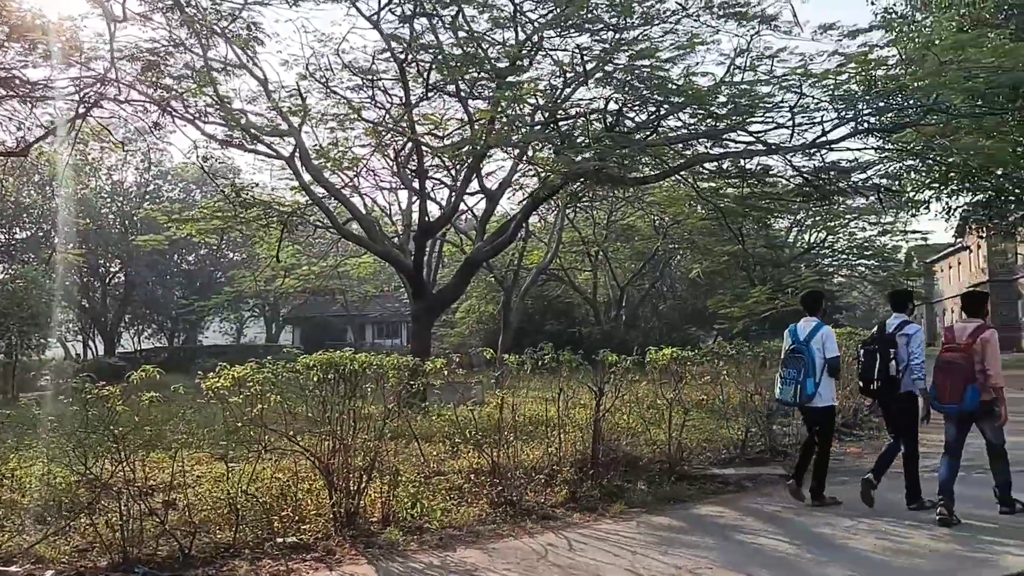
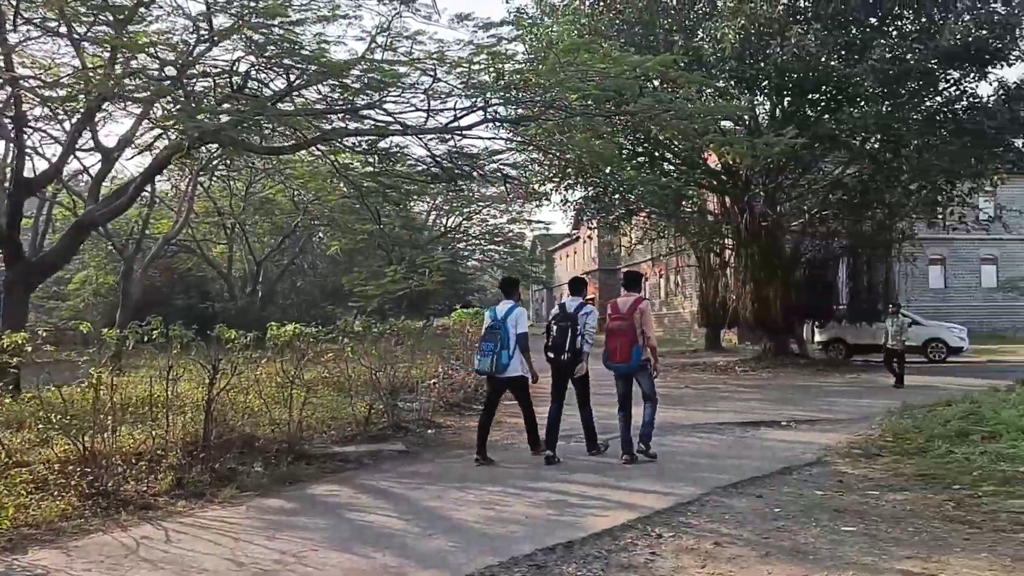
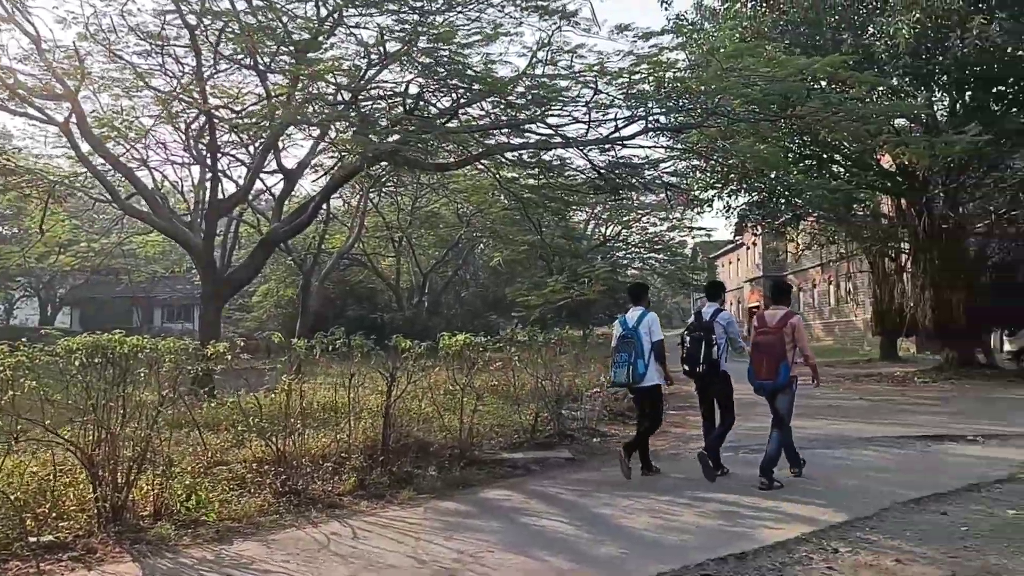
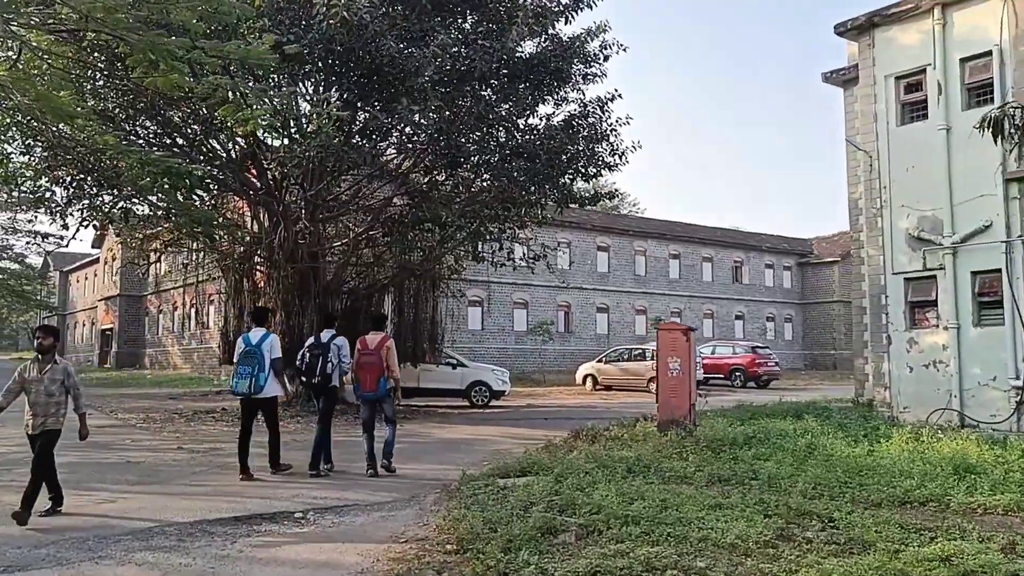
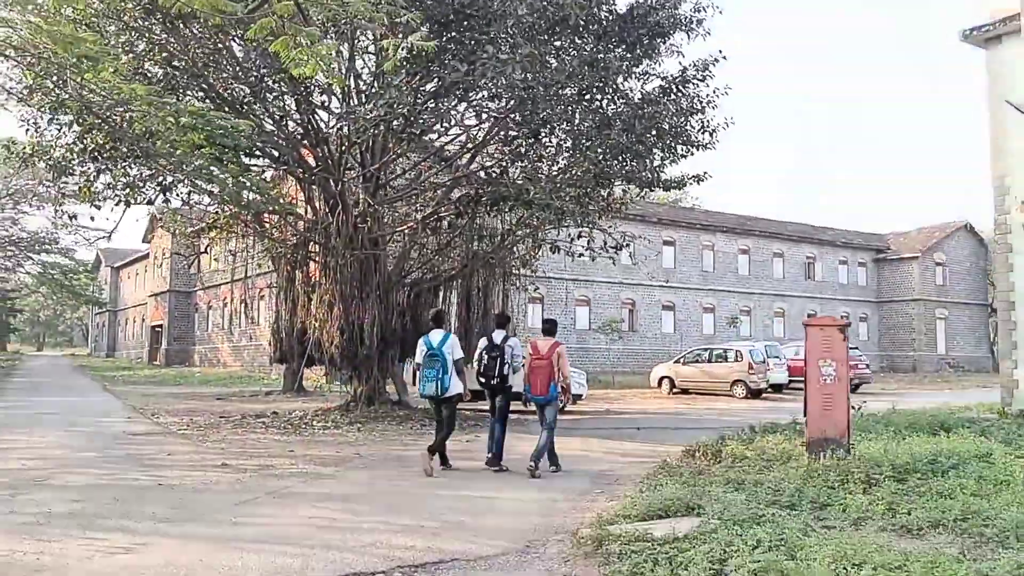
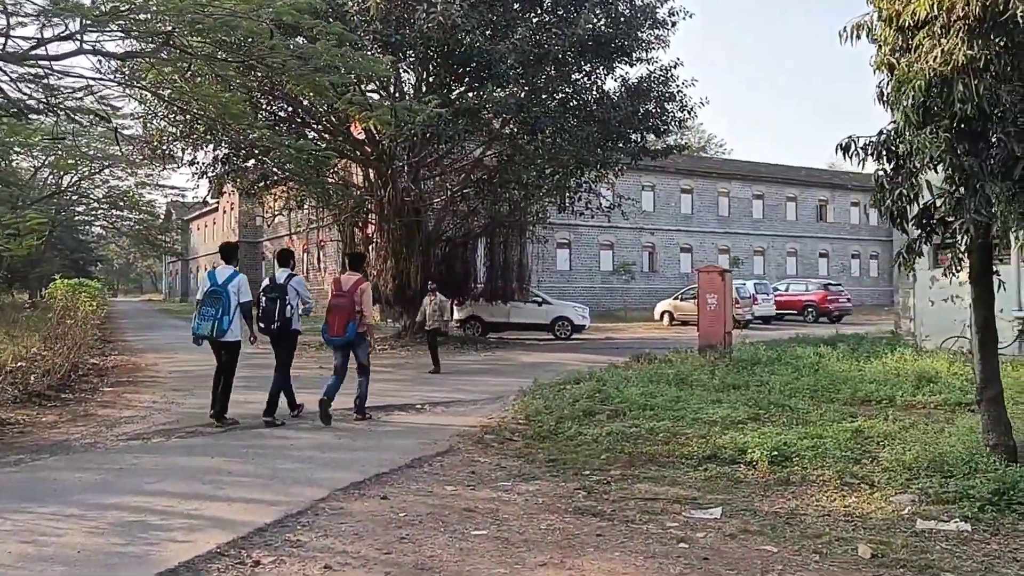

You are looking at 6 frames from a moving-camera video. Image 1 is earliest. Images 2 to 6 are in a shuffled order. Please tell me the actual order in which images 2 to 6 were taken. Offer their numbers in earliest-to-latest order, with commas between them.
3, 2, 6, 4, 5
